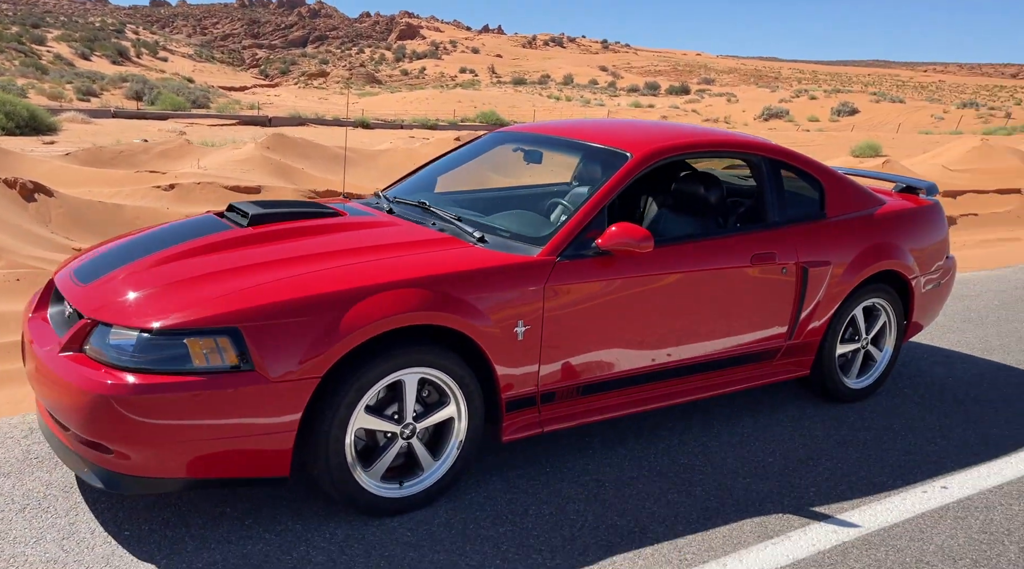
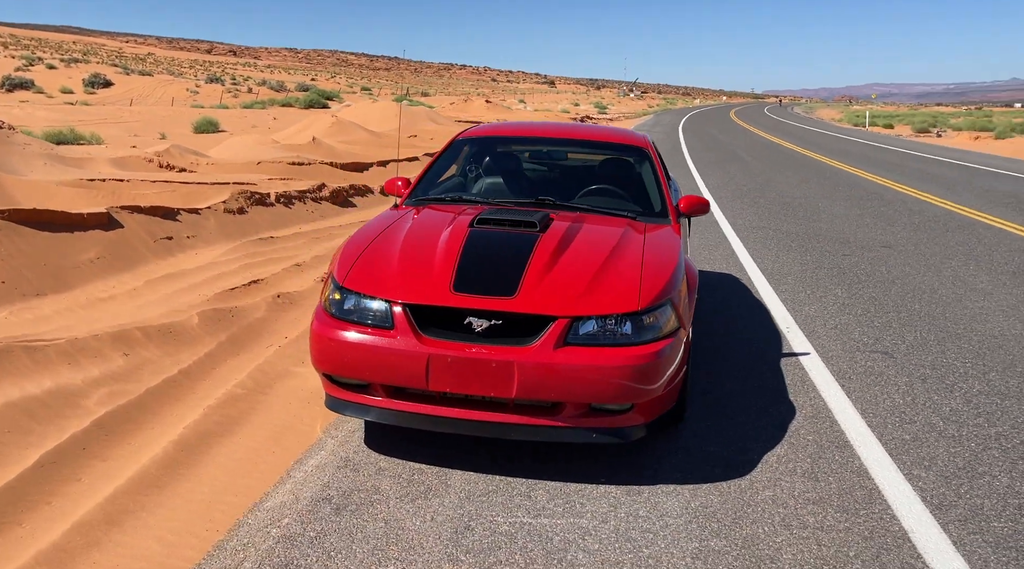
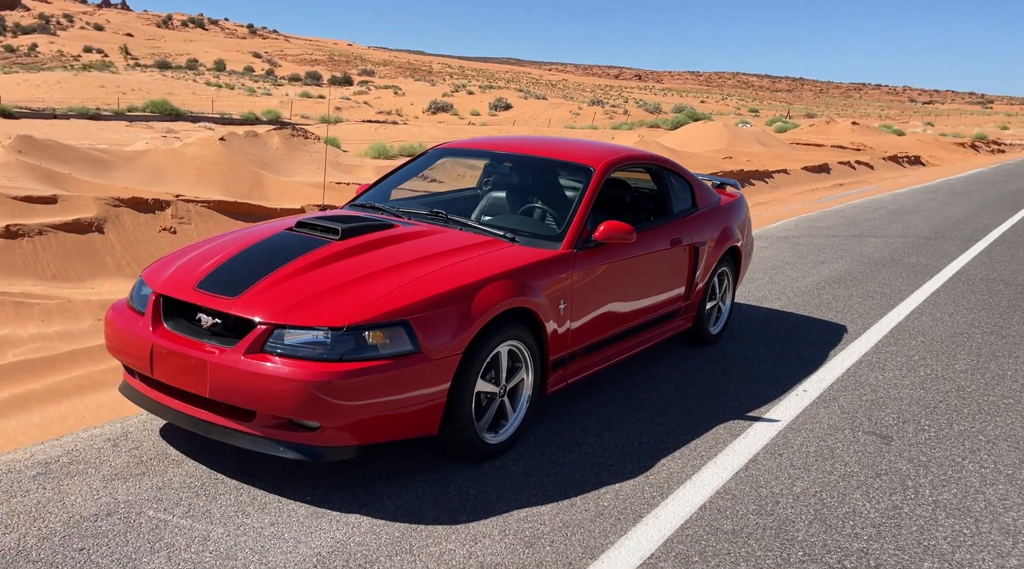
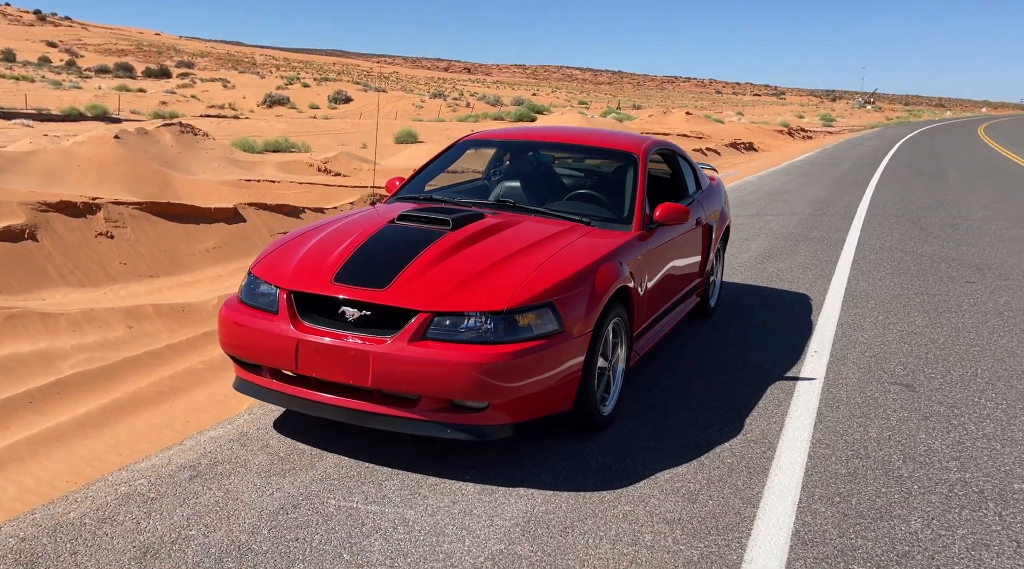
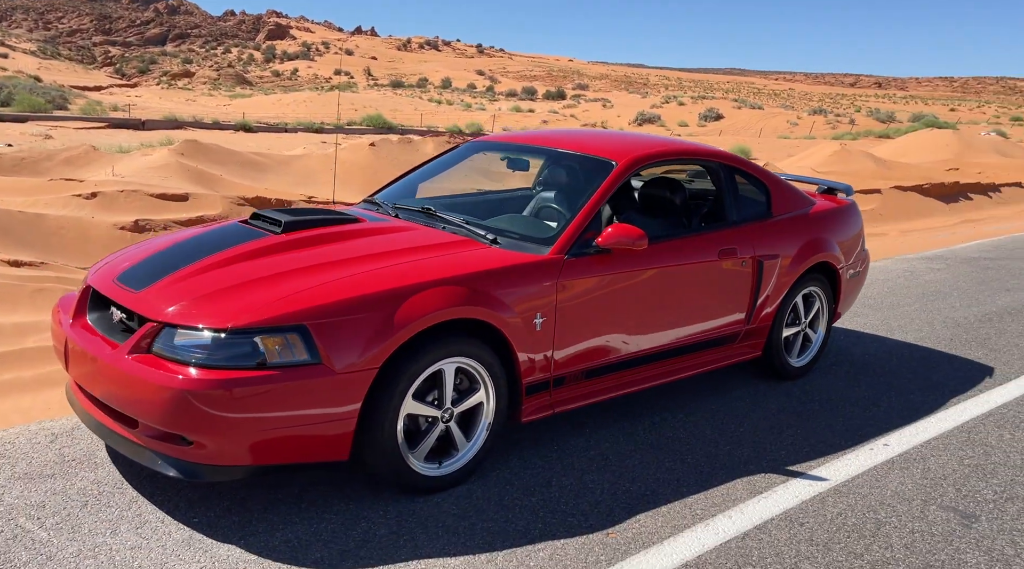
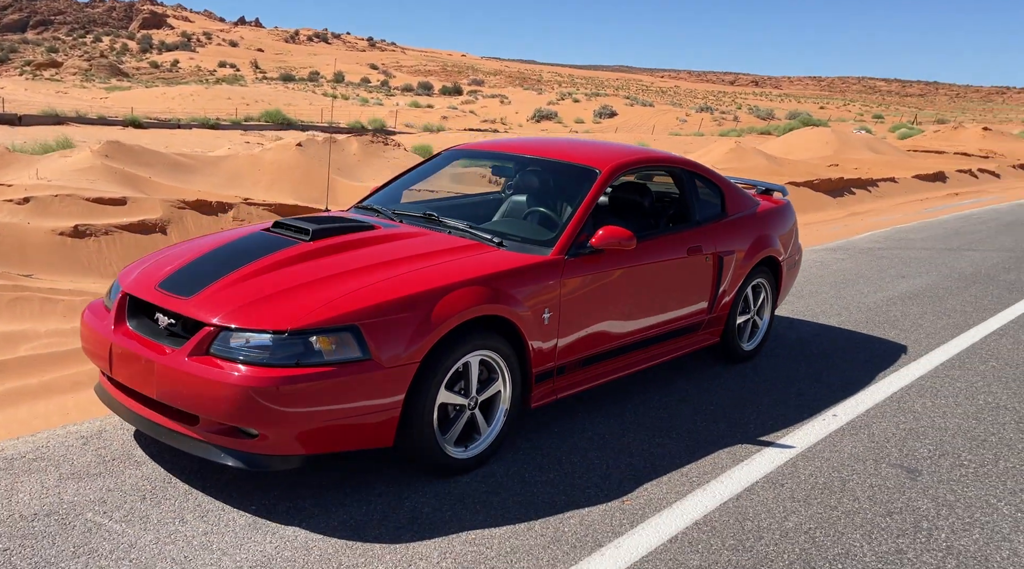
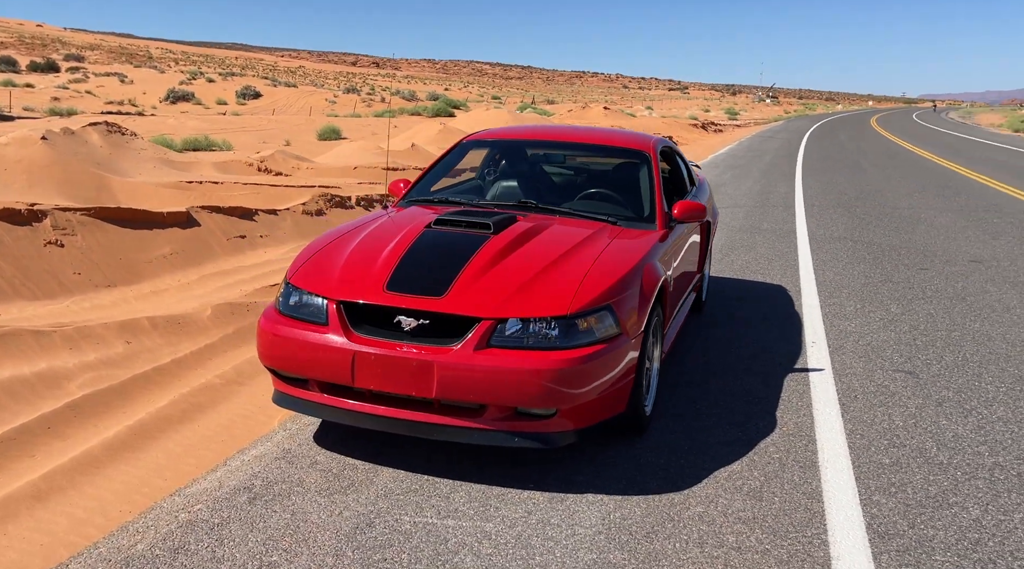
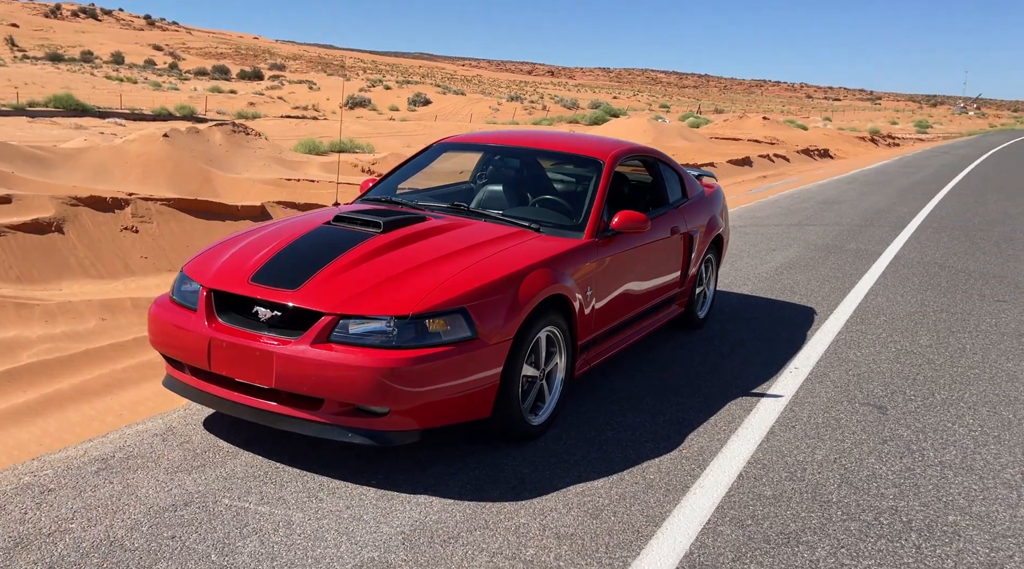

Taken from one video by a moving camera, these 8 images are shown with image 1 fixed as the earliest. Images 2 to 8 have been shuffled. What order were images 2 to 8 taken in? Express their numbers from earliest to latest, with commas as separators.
5, 6, 3, 8, 4, 7, 2
